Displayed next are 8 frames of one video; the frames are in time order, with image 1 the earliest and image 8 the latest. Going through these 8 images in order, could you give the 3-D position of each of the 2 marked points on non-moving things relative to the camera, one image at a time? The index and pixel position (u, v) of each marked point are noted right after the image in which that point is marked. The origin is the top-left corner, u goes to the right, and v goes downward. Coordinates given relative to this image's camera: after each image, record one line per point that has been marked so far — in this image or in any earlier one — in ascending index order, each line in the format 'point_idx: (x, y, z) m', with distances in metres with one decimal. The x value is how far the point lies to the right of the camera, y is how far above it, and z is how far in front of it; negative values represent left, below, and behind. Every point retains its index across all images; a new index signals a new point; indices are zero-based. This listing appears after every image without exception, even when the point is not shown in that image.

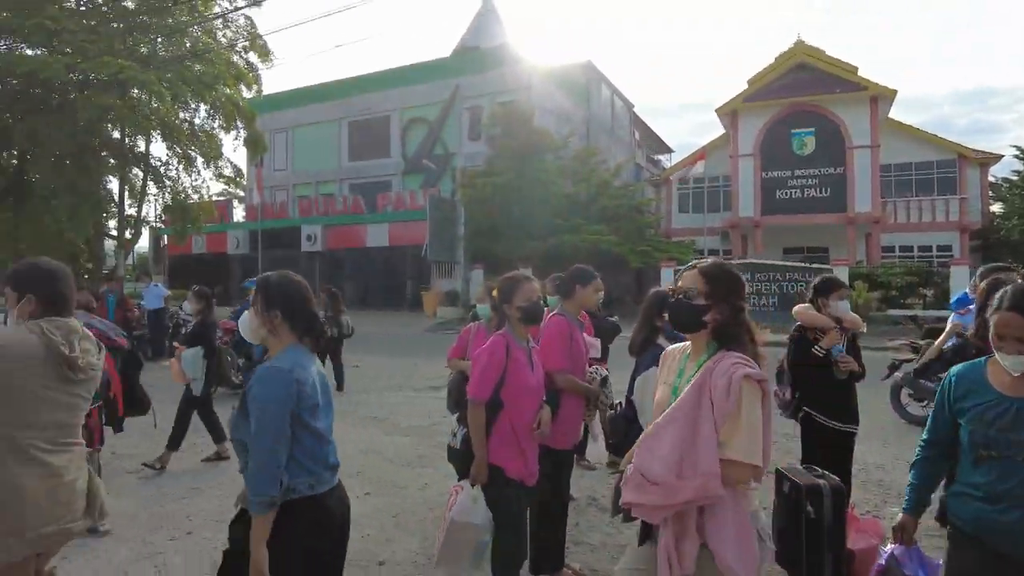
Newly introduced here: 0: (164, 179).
0: (-8.5, +2.7, +15.7) m
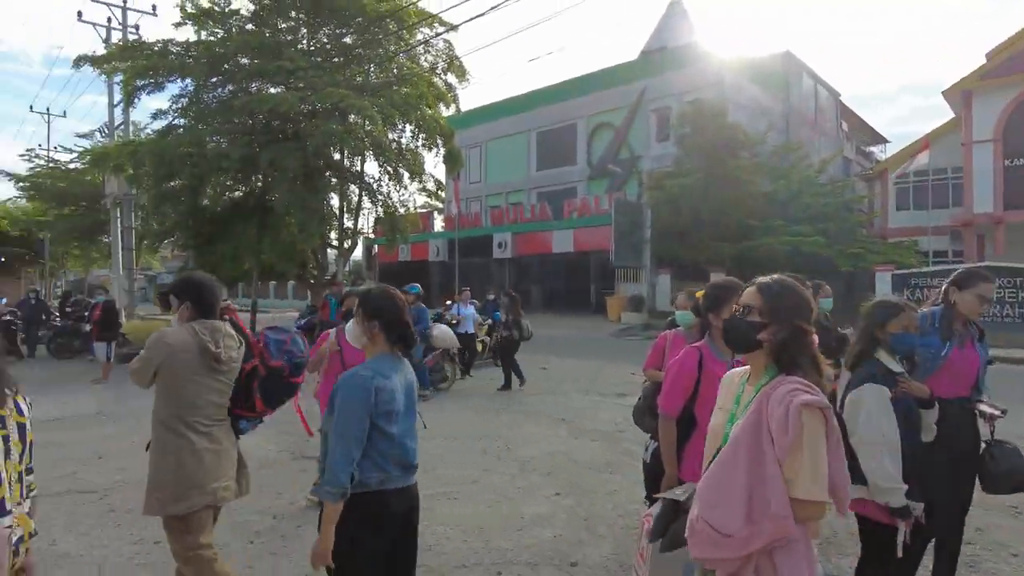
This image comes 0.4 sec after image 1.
0: (-3.9, +2.5, +17.5) m
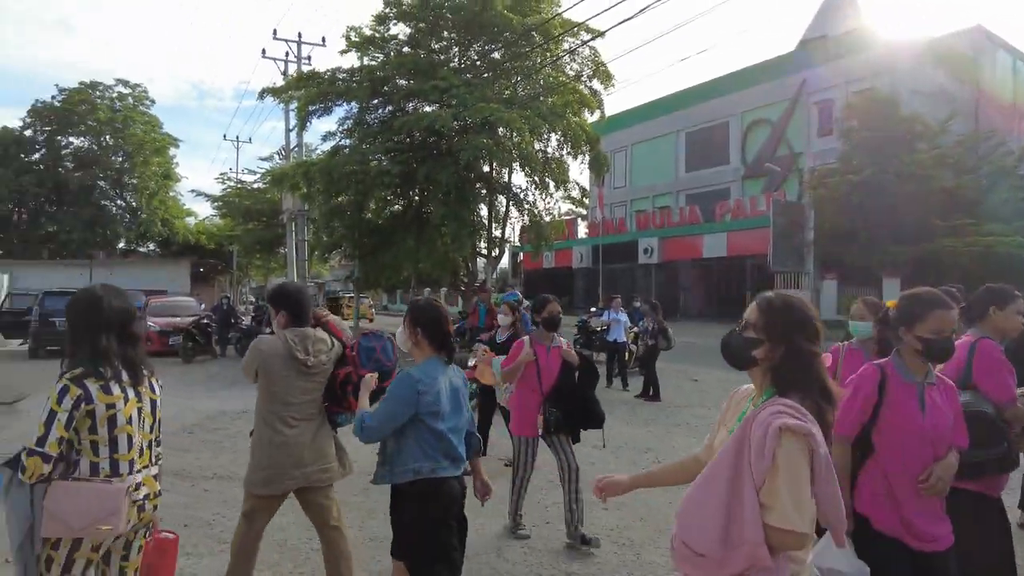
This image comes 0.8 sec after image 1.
0: (+0.3, +2.2, +17.9) m
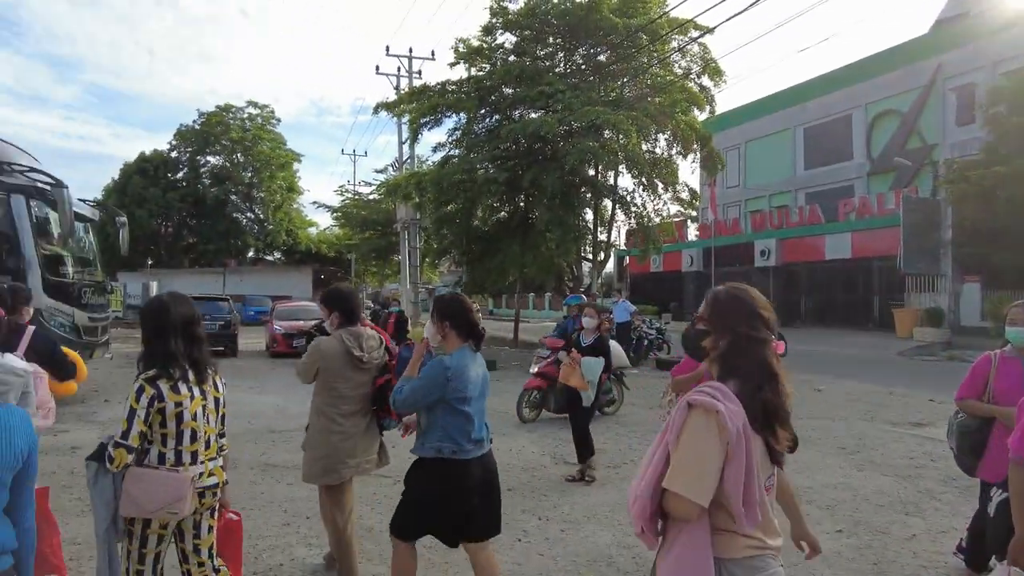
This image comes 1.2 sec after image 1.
0: (+3.1, +2.1, +17.4) m
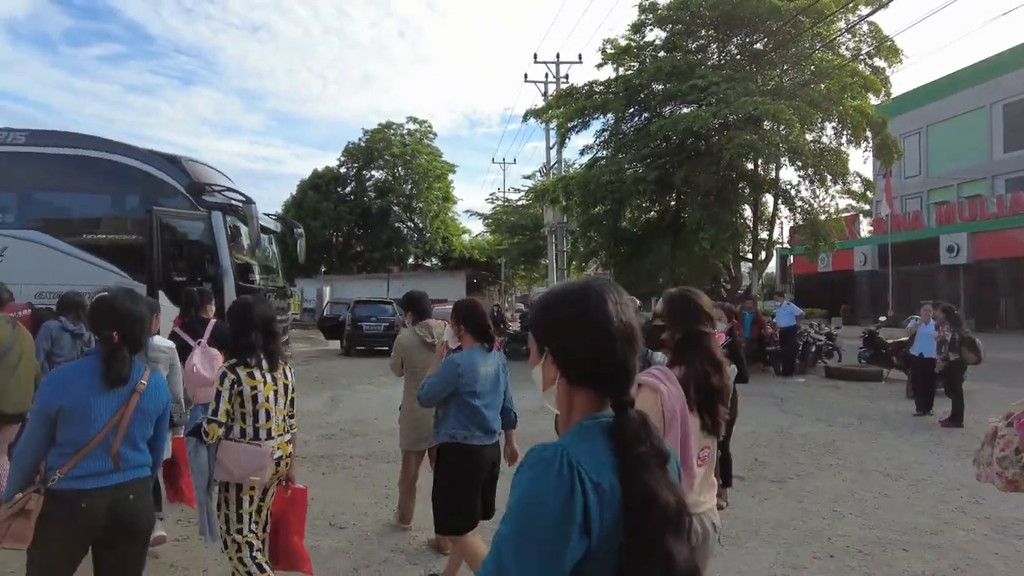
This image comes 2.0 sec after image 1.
0: (+7.0, +2.1, +16.0) m
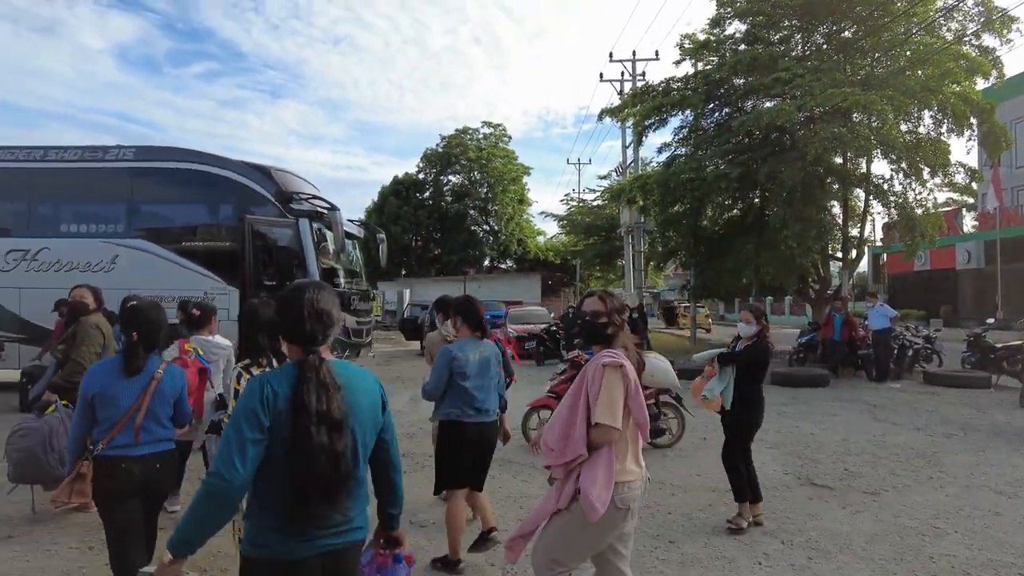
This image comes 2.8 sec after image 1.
0: (+8.8, +2.1, +15.1) m
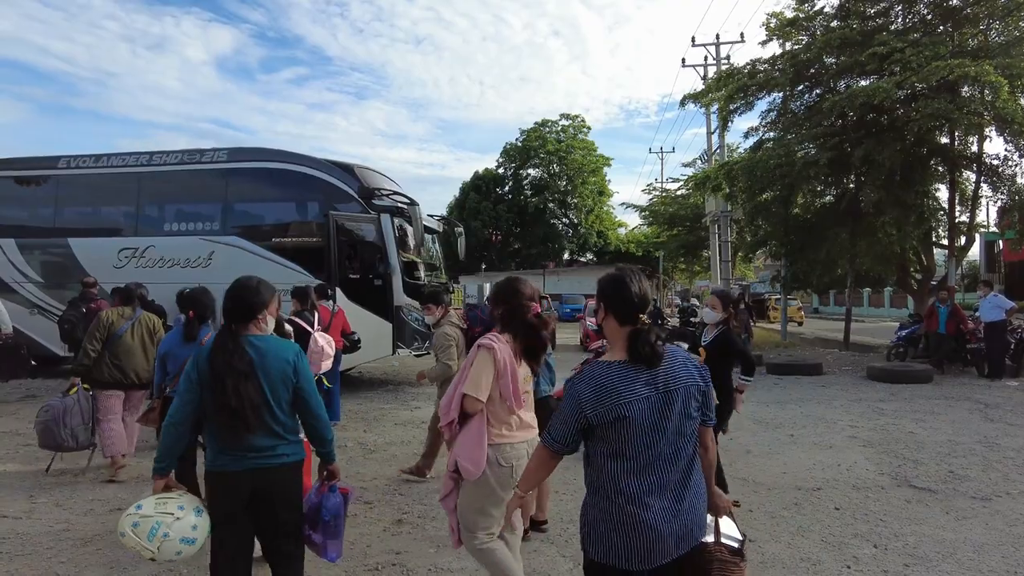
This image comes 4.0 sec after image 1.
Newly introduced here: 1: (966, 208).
0: (+10.3, +2.4, +13.8) m
1: (+10.8, +2.0, +15.9) m
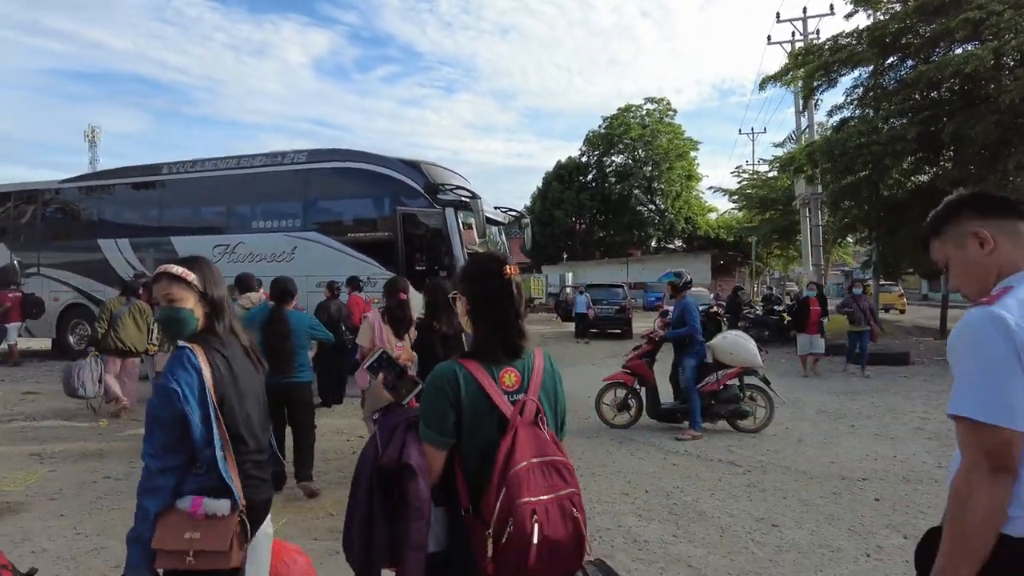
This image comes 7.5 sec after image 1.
0: (+10.5, +2.7, +13.1) m
1: (+11.4, +2.4, +15.1) m
